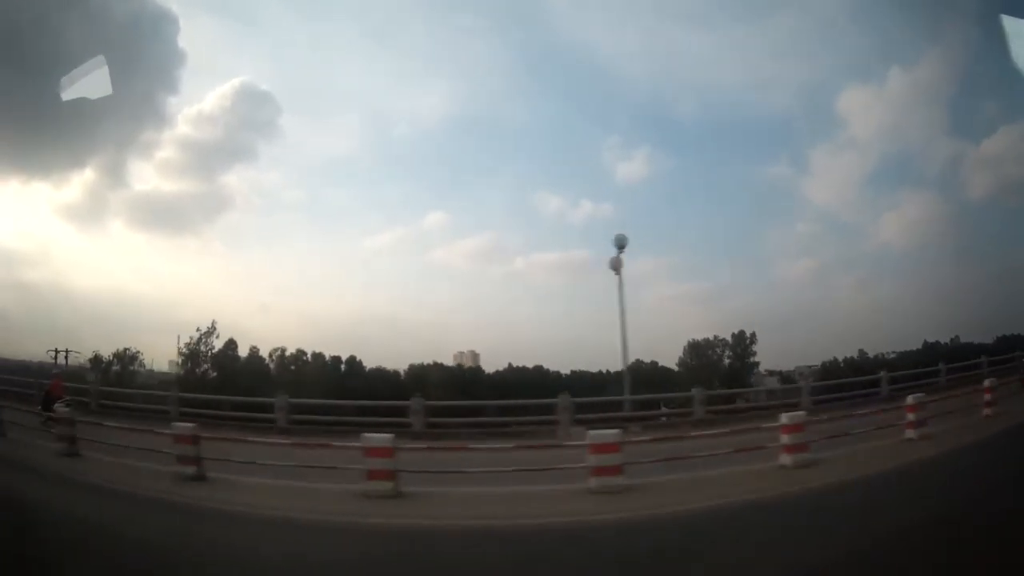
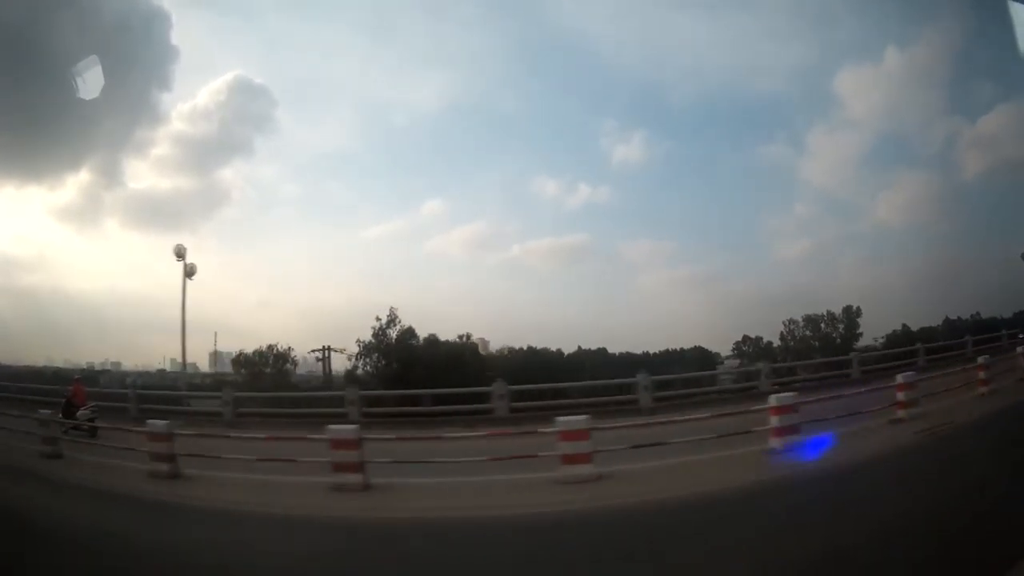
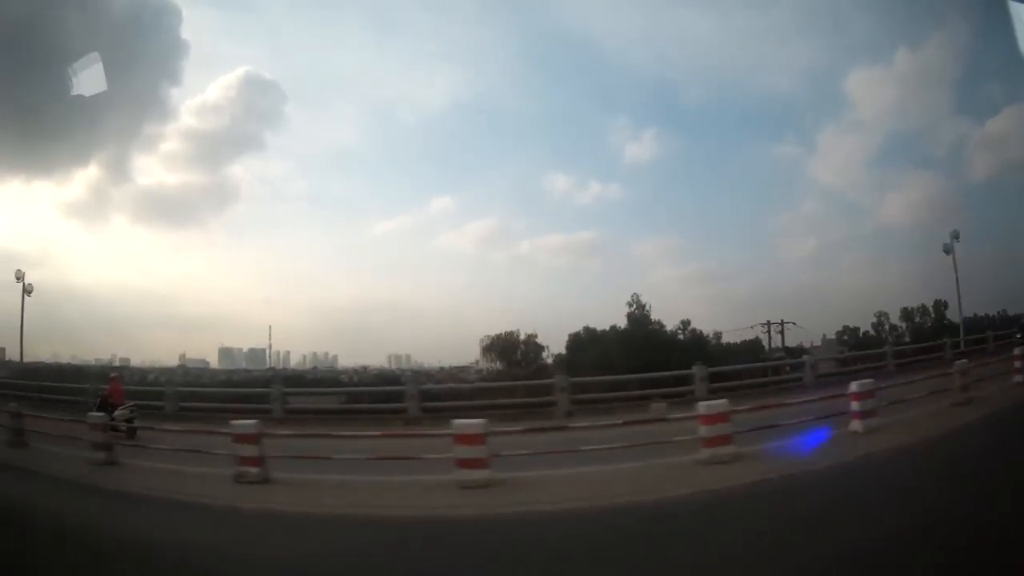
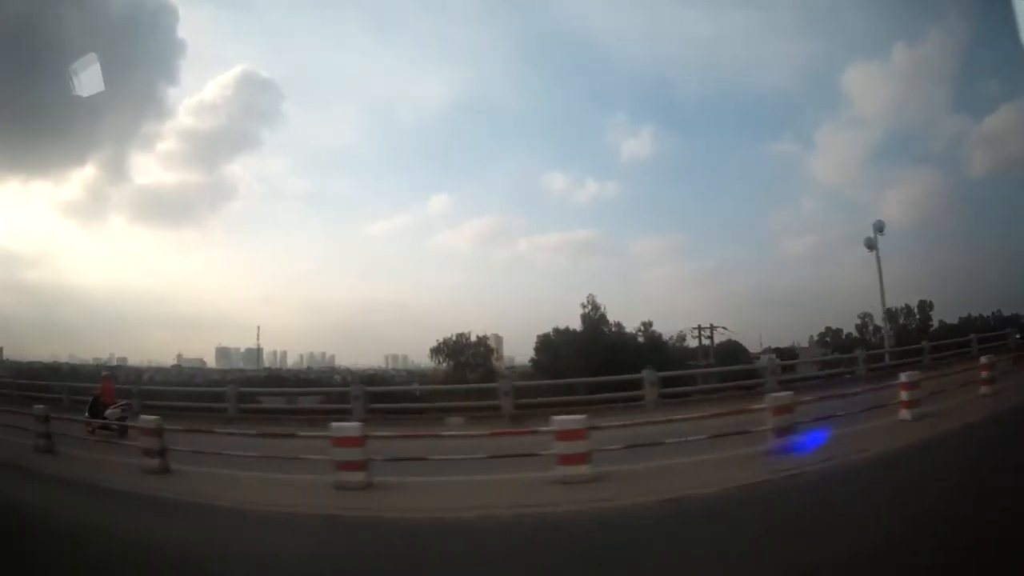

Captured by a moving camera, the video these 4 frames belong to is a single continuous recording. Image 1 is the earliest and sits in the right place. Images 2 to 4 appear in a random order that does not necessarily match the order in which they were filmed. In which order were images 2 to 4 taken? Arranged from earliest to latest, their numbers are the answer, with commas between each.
2, 4, 3
